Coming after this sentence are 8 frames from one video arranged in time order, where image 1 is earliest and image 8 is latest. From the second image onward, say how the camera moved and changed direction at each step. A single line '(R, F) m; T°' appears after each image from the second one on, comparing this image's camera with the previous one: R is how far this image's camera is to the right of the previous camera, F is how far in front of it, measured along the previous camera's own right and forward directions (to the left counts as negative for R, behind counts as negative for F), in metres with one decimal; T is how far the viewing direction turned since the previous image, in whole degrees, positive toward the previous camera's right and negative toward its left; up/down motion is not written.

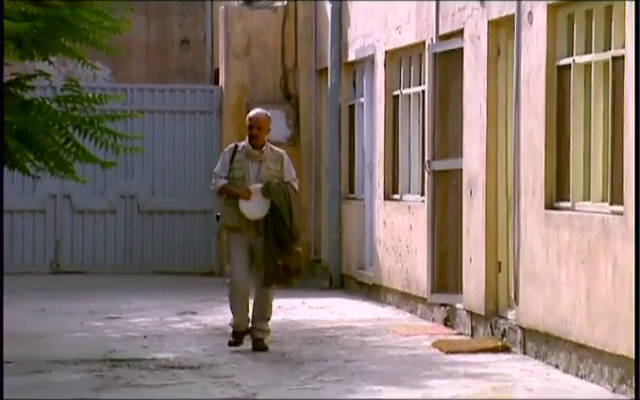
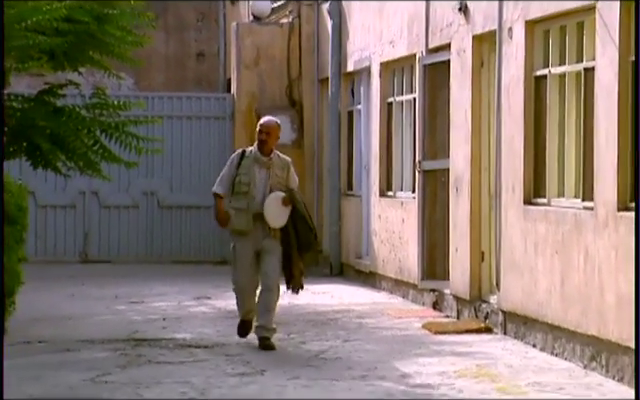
(0.0, -0.7) m; 0°
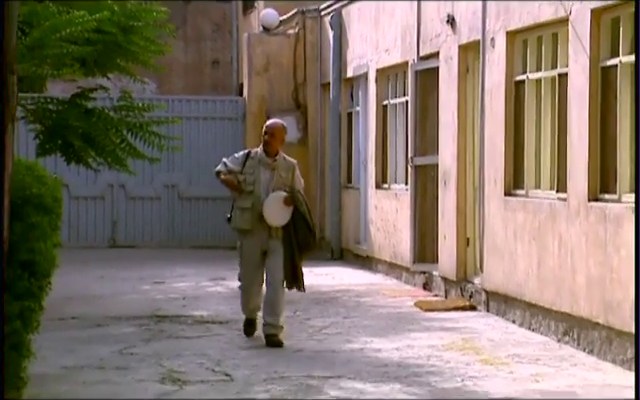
(0.0, -0.9) m; 0°
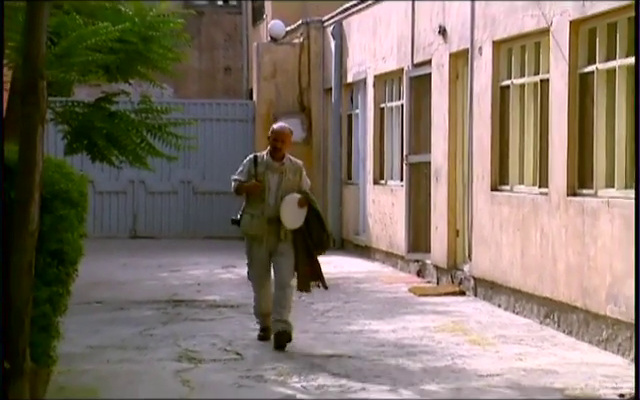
(0.0, -0.8) m; 0°
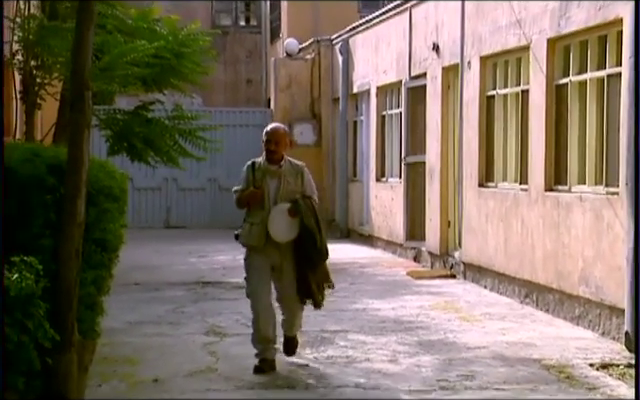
(0.0, -1.3) m; 0°
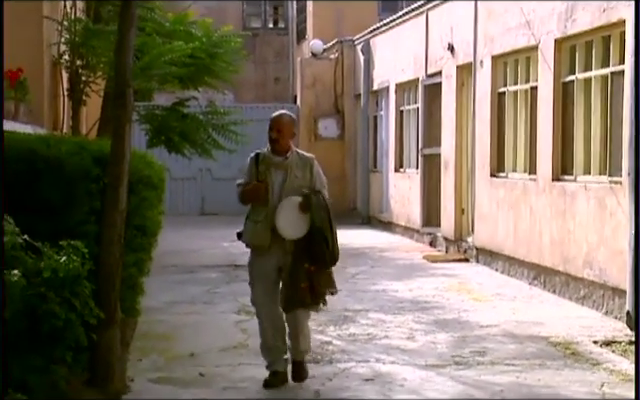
(0.0, -0.8) m; -1°
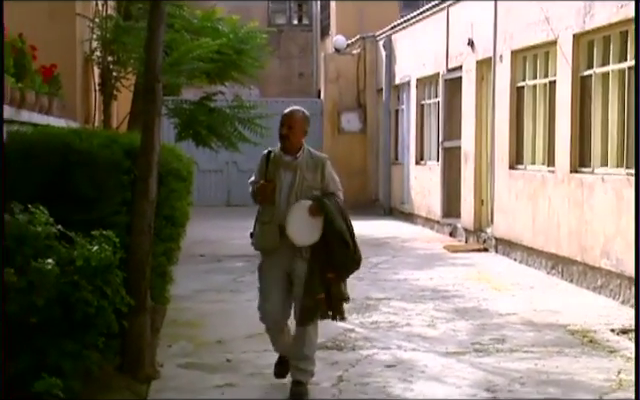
(0.0, -0.3) m; -1°
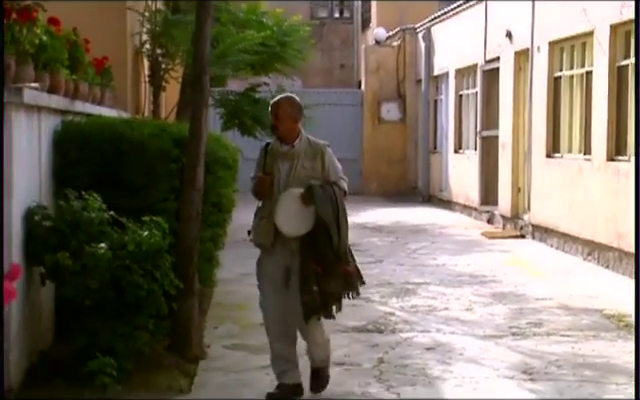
(0.0, -0.4) m; -2°
